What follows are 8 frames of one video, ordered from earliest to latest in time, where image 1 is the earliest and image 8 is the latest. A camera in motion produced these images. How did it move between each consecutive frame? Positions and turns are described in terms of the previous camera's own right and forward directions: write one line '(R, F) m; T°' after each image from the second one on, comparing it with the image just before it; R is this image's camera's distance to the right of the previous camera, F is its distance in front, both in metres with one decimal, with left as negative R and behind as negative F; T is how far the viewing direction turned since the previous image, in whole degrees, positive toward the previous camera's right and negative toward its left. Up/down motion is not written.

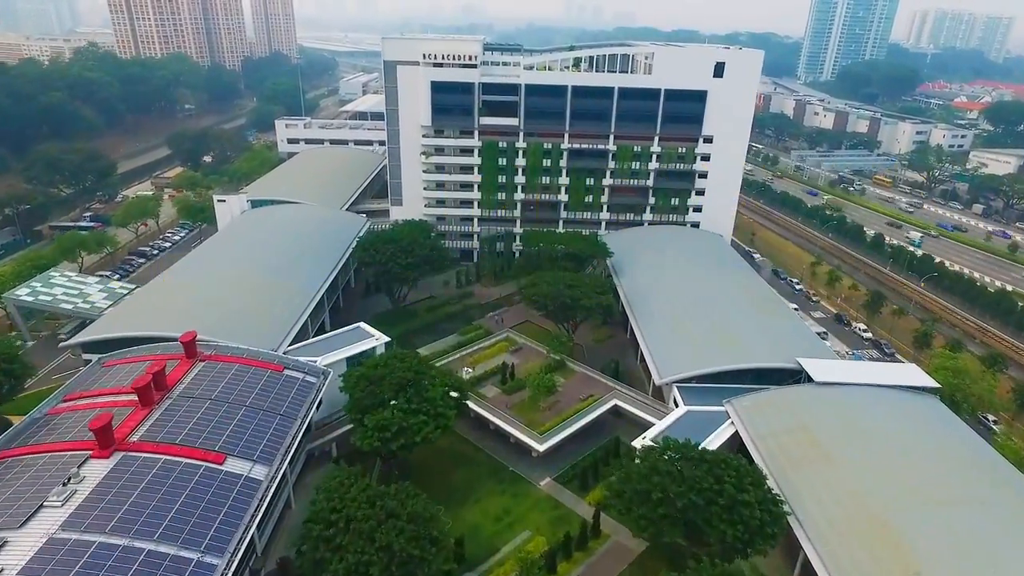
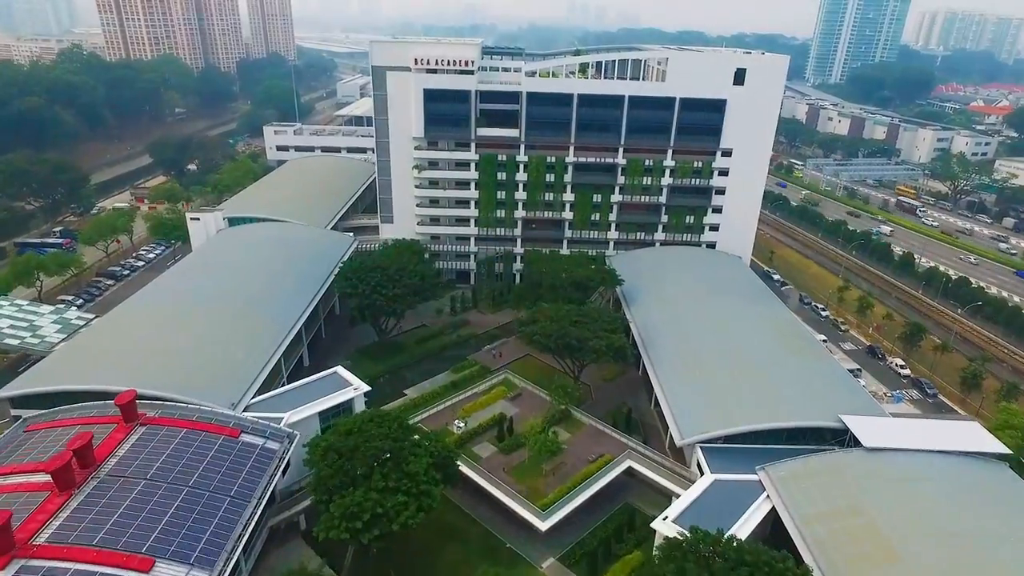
(+0.2, +5.4) m; 0°
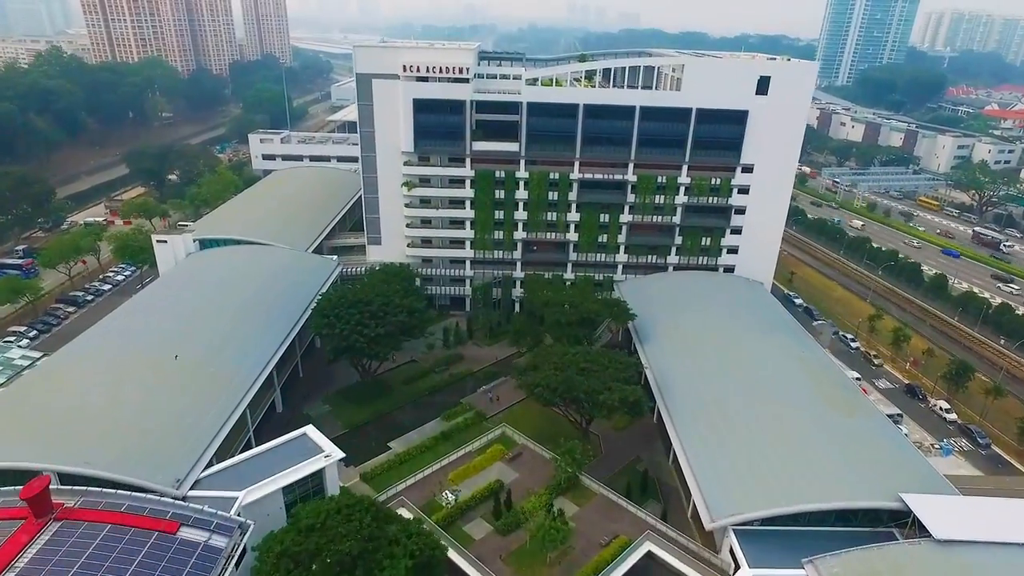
(+0.1, +5.4) m; 0°
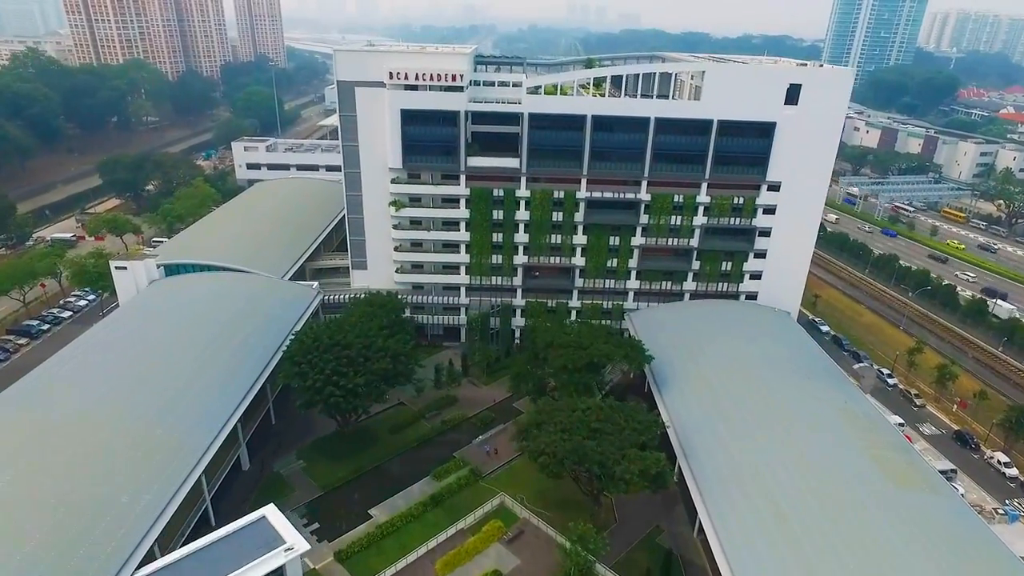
(0.0, +5.5) m; 0°
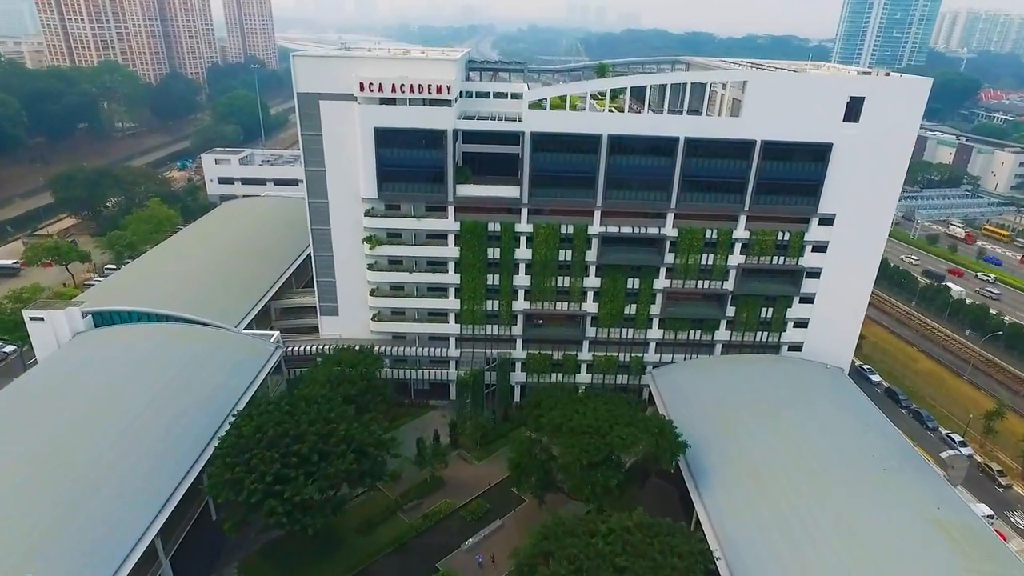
(+0.1, +8.2) m; 0°
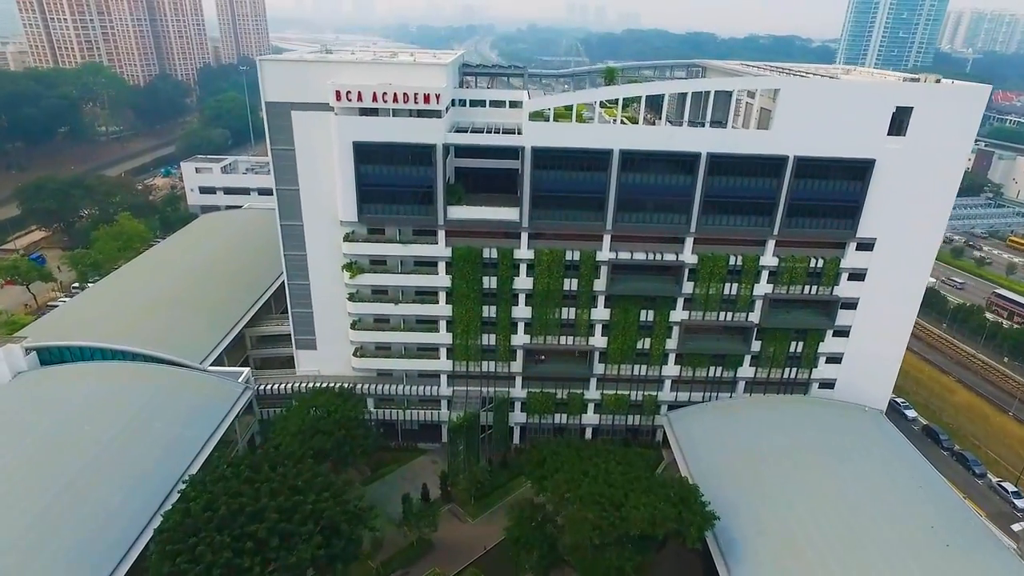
(0.0, +4.6) m; 0°
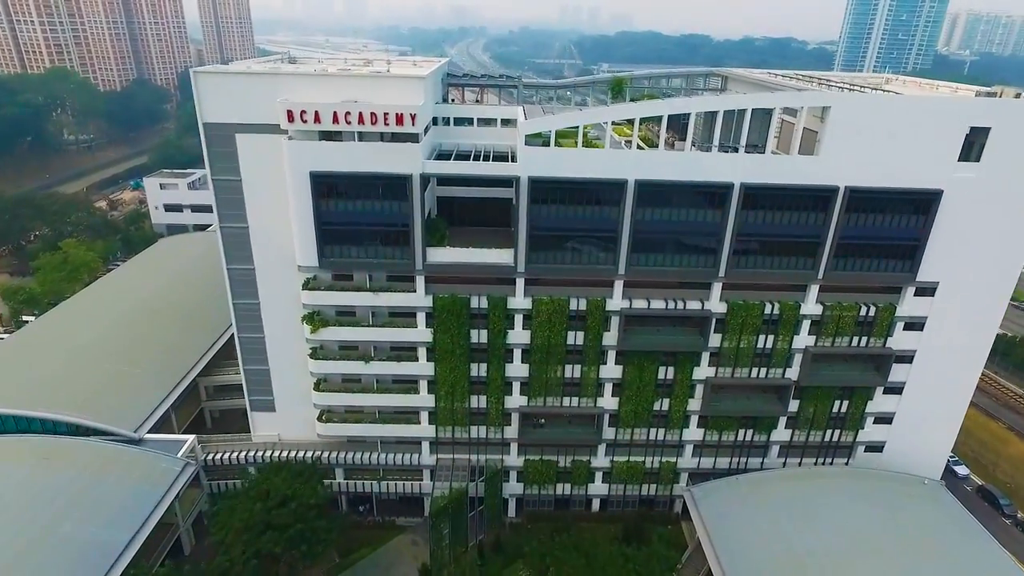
(0.0, +5.8) m; +1°
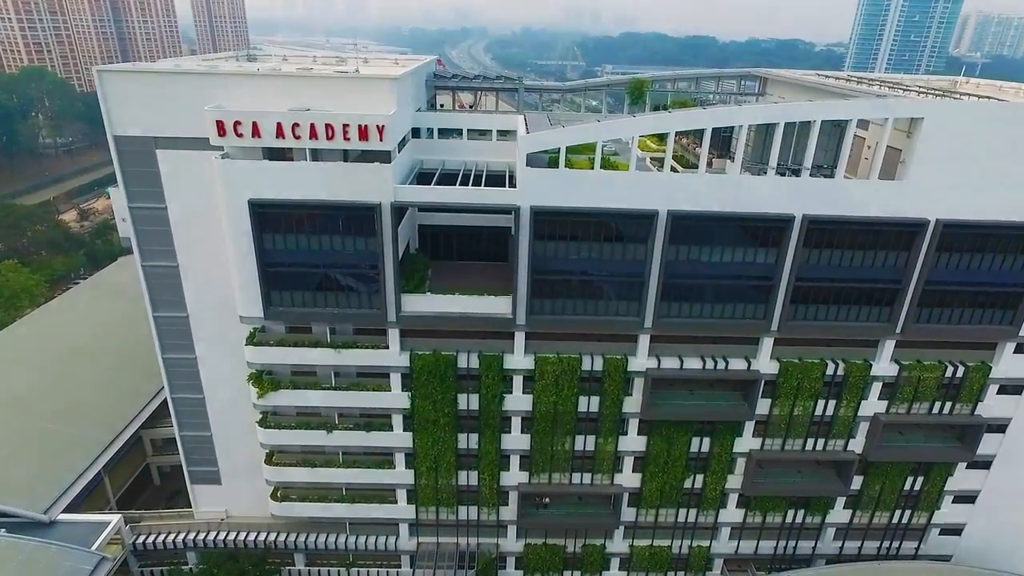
(+0.1, +5.9) m; 0°
